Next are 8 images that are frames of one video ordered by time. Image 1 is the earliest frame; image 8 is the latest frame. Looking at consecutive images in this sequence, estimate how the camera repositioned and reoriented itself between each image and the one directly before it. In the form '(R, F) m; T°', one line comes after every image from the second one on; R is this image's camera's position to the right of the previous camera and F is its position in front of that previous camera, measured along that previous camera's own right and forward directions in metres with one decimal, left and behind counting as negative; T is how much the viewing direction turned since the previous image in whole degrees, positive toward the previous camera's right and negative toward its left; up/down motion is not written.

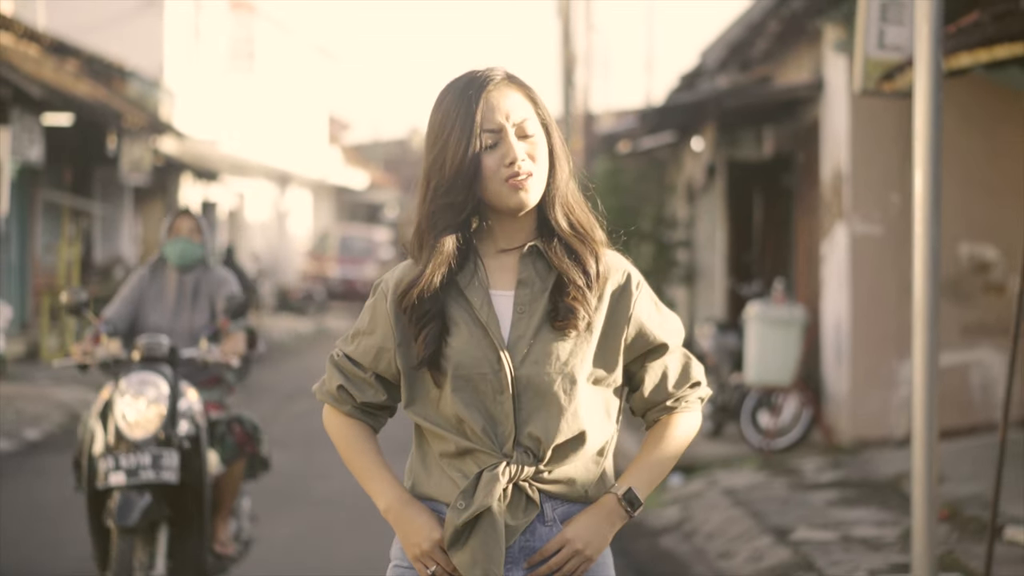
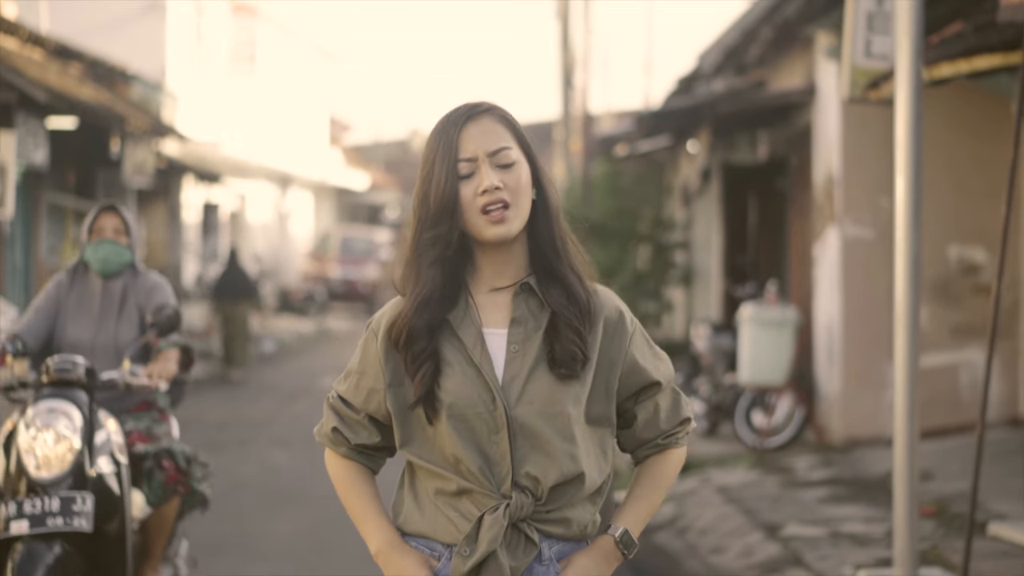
(0.0, -0.2) m; 0°
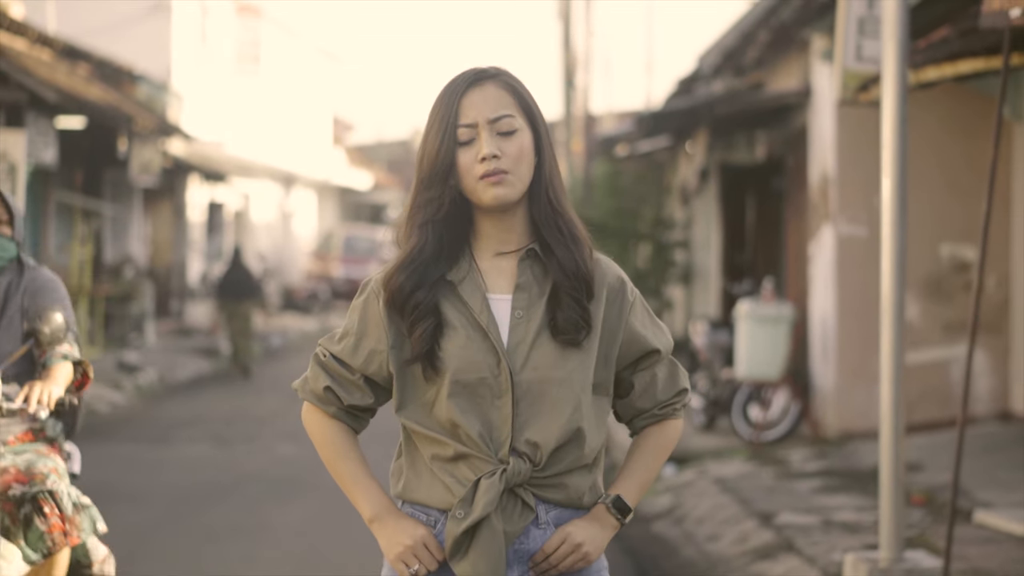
(0.0, -0.2) m; 0°
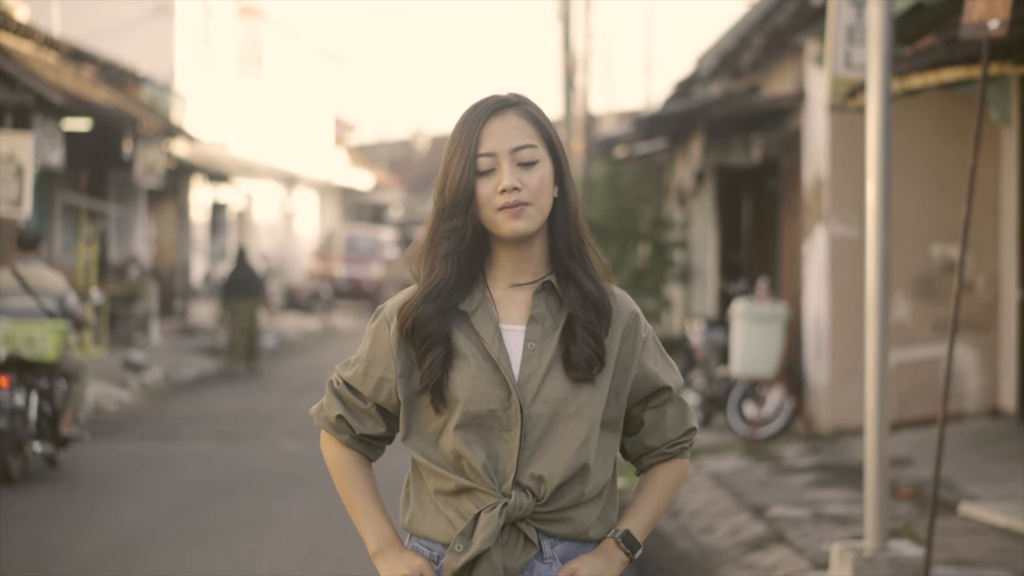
(0.0, -0.2) m; 0°
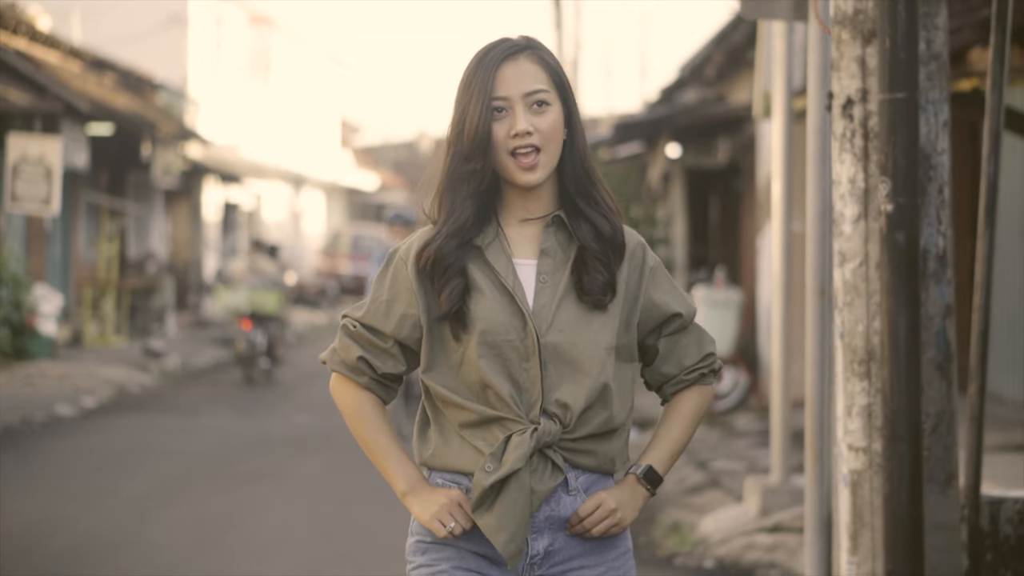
(+0.2, -1.2) m; 0°
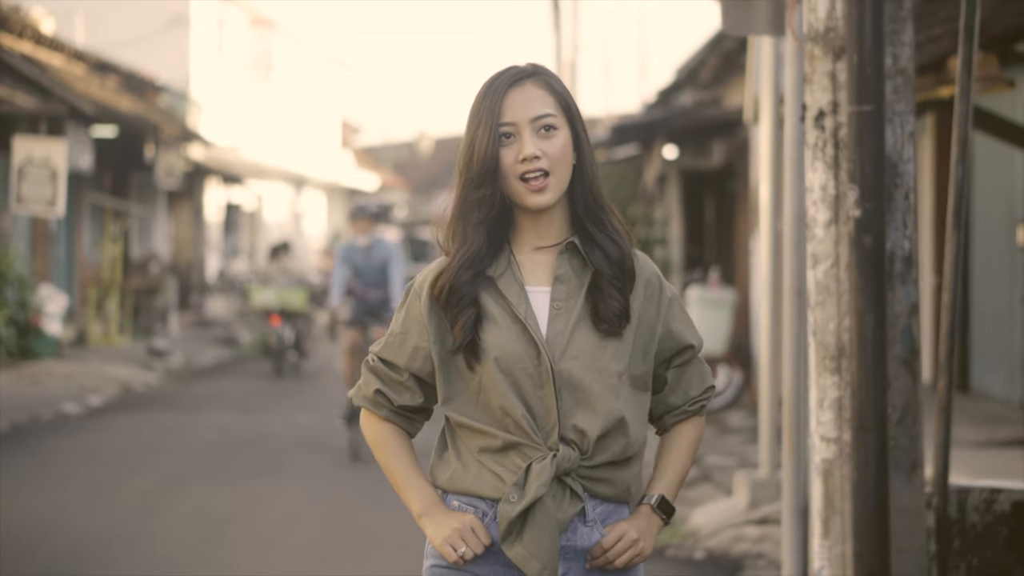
(0.0, -0.2) m; 0°
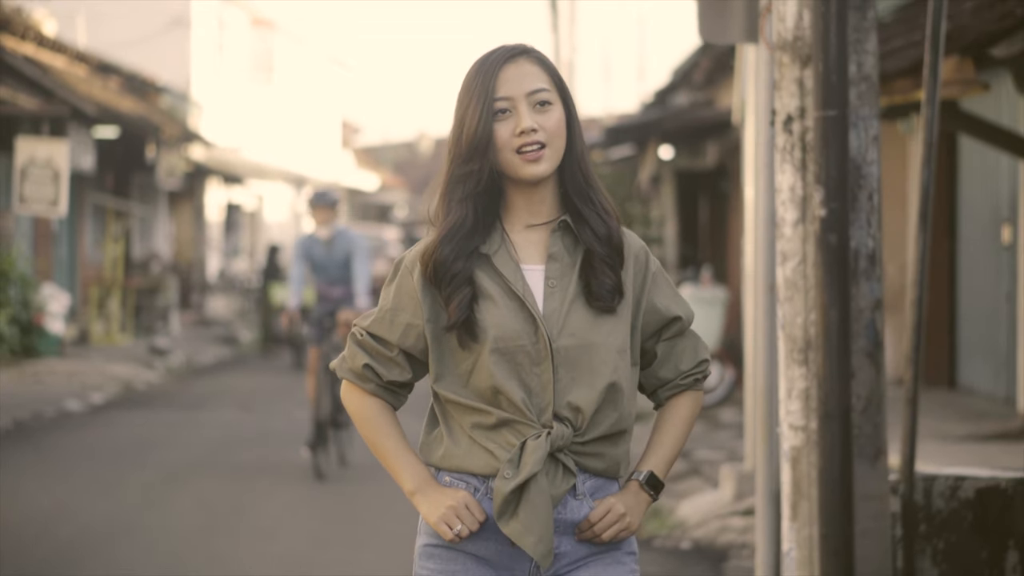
(0.0, -0.2) m; 0°
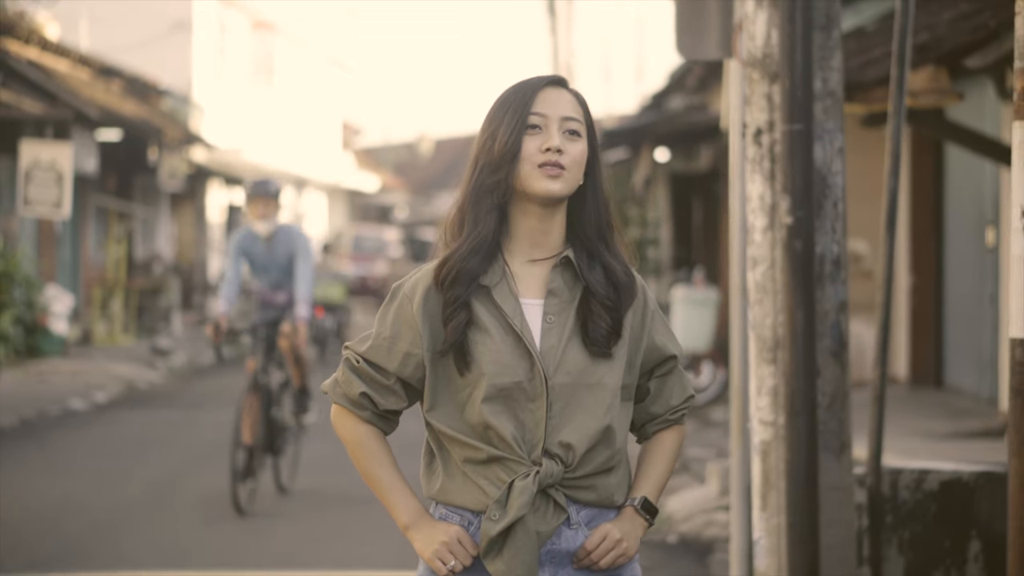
(0.0, -0.2) m; 0°
